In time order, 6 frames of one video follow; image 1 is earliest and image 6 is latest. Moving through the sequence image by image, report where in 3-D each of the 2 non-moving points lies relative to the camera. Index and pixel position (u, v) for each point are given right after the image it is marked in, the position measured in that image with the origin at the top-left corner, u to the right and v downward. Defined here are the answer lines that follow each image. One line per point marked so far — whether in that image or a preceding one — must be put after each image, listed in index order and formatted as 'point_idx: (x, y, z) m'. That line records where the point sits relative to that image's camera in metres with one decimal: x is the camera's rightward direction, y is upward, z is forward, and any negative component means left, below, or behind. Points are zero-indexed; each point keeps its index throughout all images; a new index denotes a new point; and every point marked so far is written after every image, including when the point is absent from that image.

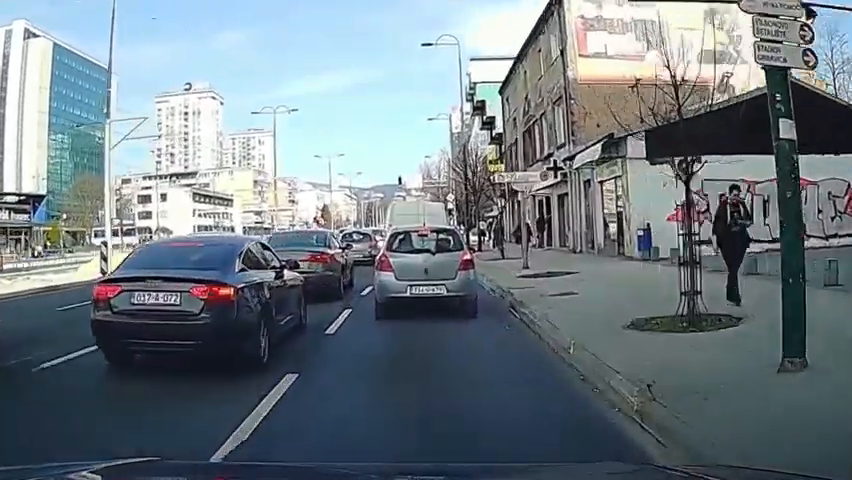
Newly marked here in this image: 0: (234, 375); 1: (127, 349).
0: (-2.4, -1.7, +10.4) m
1: (-3.3, -1.2, +9.1) m
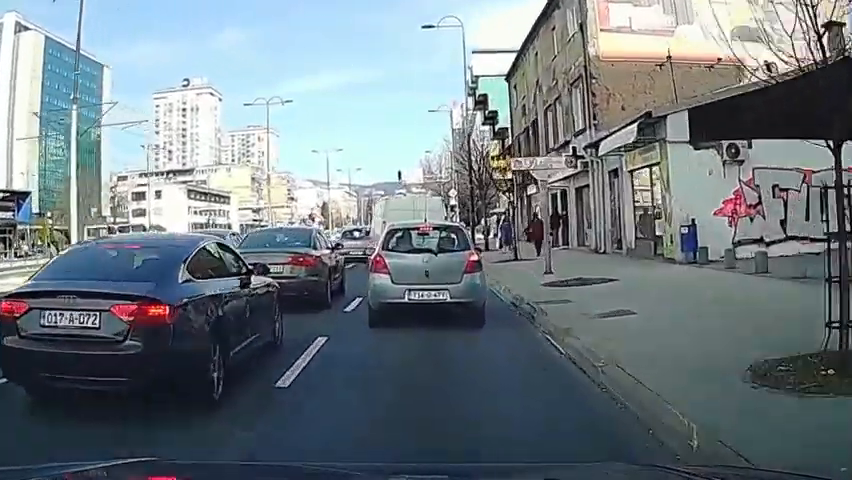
0: (-2.4, -1.7, +8.3) m
1: (-3.2, -1.2, +6.9) m
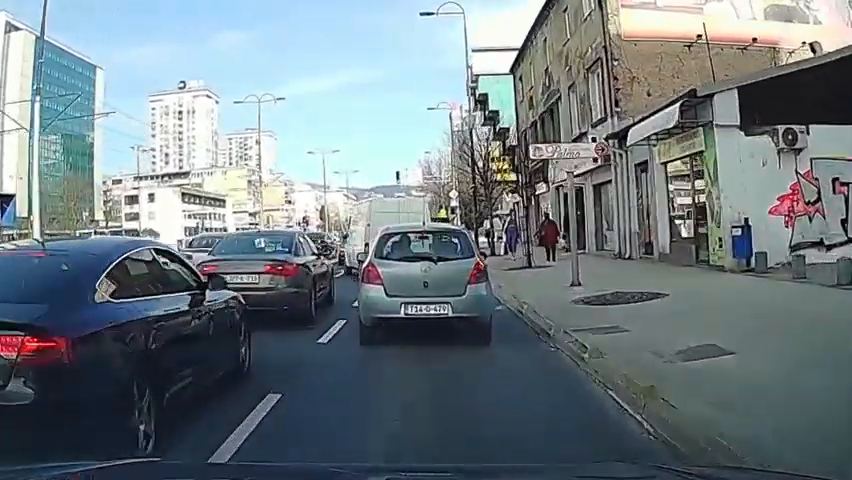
0: (-2.4, -1.7, +6.4) m
1: (-3.2, -1.3, +5.1) m
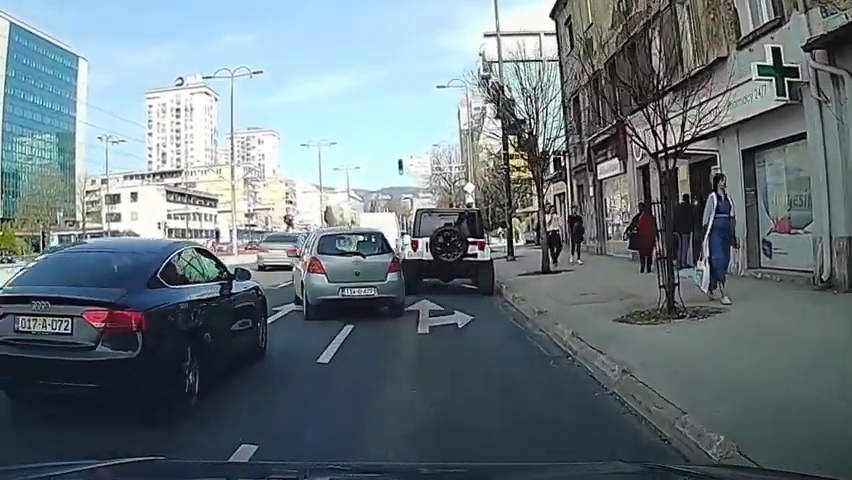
0: (-2.3, -1.8, 0.0) m
1: (-3.2, -1.3, -1.3) m
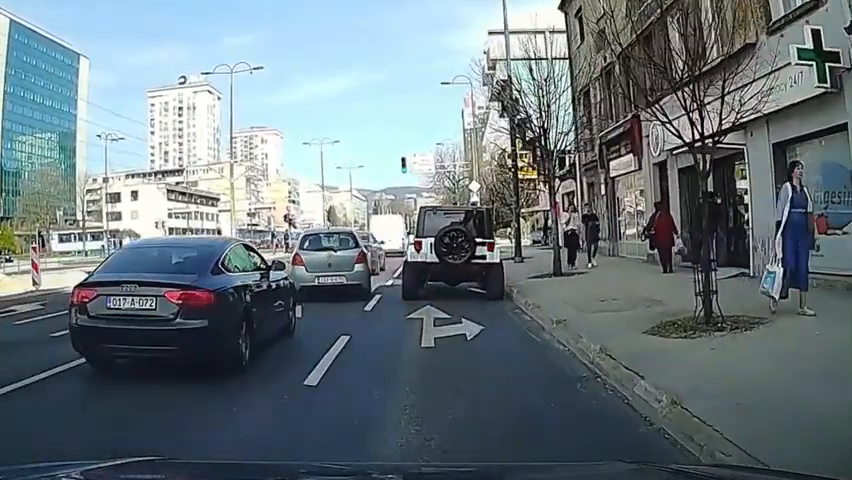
0: (-2.3, -1.8, -0.5) m
1: (-3.2, -1.3, -1.9) m
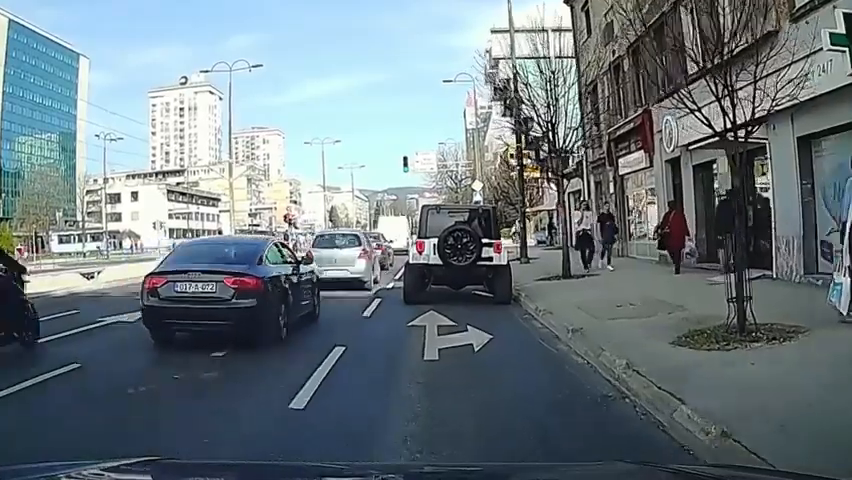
0: (-2.3, -1.8, -1.0) m
1: (-3.2, -1.4, -2.3) m
